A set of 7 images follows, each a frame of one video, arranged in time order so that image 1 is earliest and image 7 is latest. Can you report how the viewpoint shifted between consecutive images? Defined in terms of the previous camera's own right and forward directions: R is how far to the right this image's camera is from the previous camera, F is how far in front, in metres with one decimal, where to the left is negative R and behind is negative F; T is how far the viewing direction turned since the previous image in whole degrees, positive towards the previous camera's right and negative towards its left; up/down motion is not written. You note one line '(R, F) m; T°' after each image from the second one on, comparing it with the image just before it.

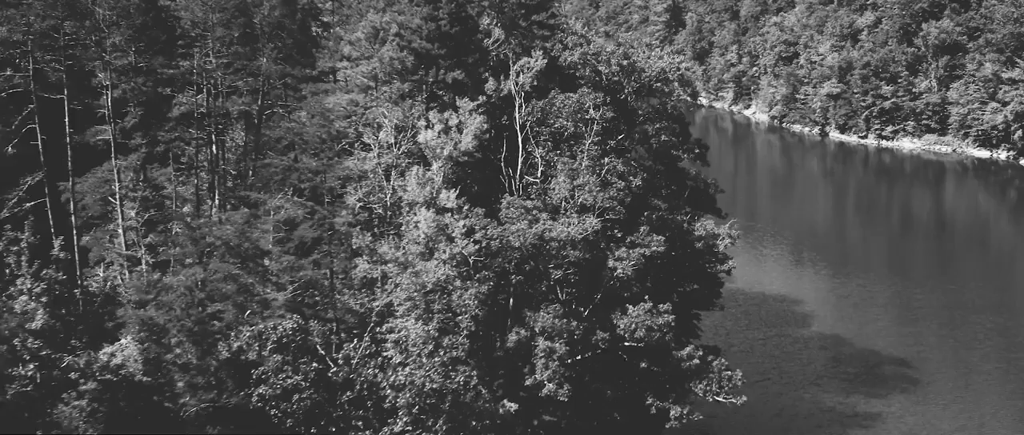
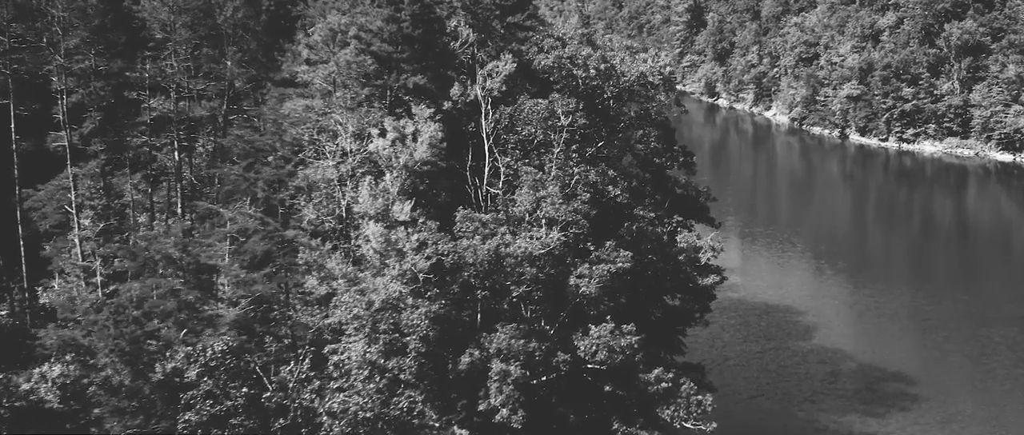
(+1.6, +1.7) m; -1°
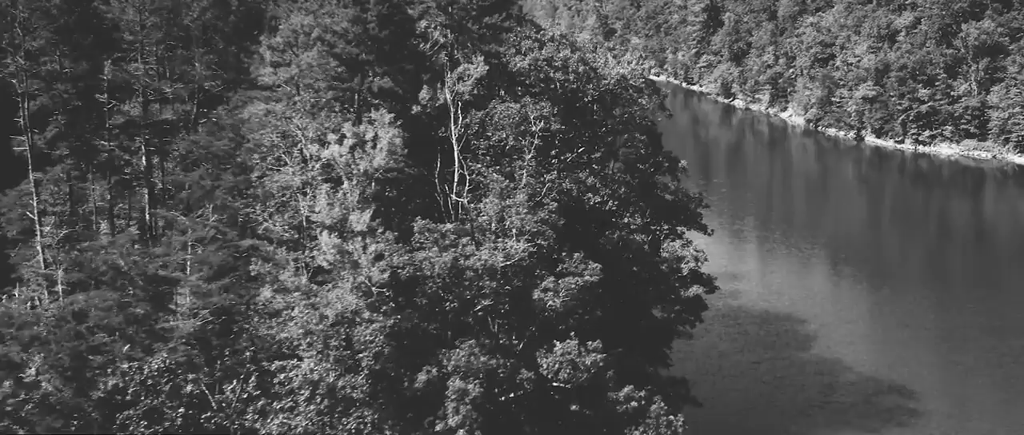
(+1.3, +1.3) m; -1°
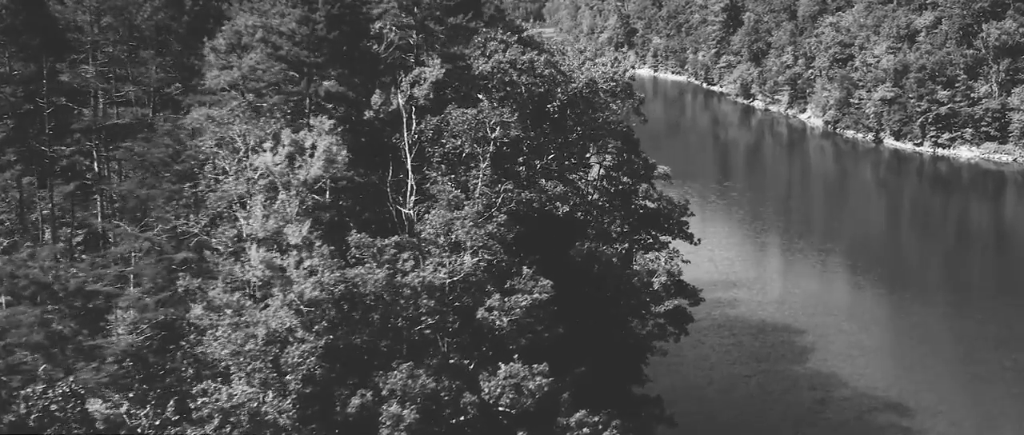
(+1.6, +1.6) m; -1°
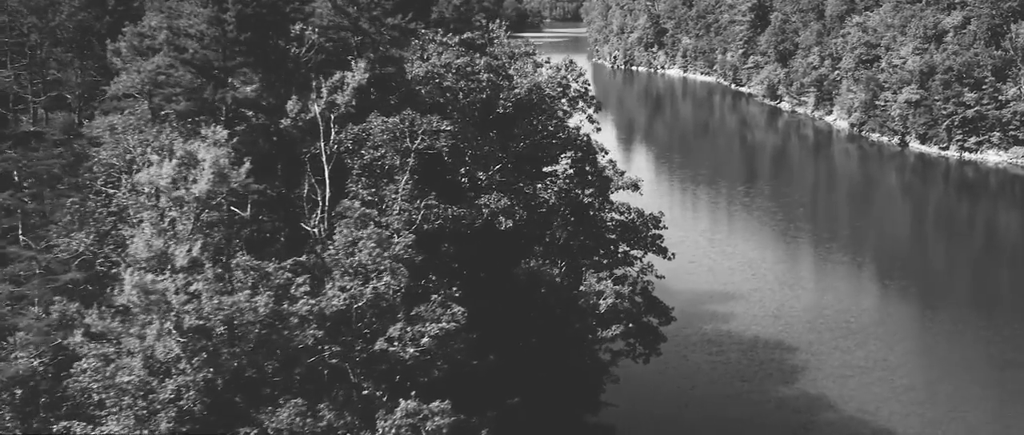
(+2.4, +2.3) m; -2°
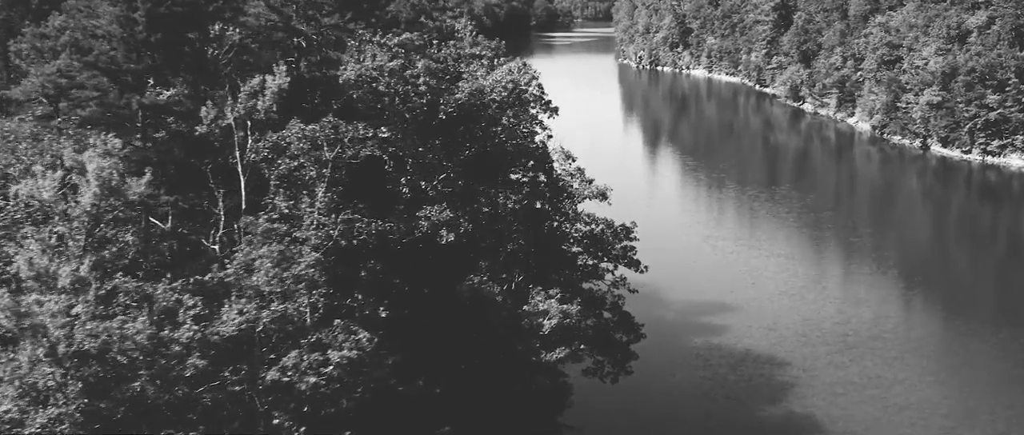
(+2.0, +2.0) m; -2°
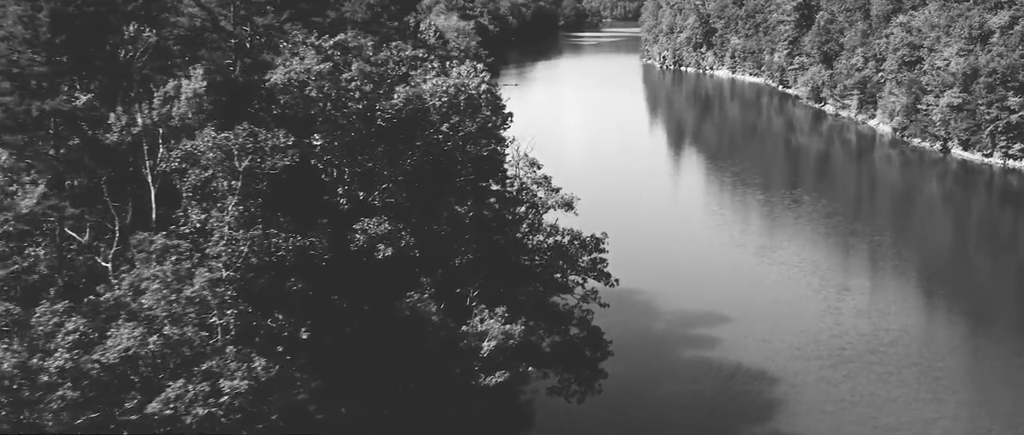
(+1.9, +1.8) m; -1°
